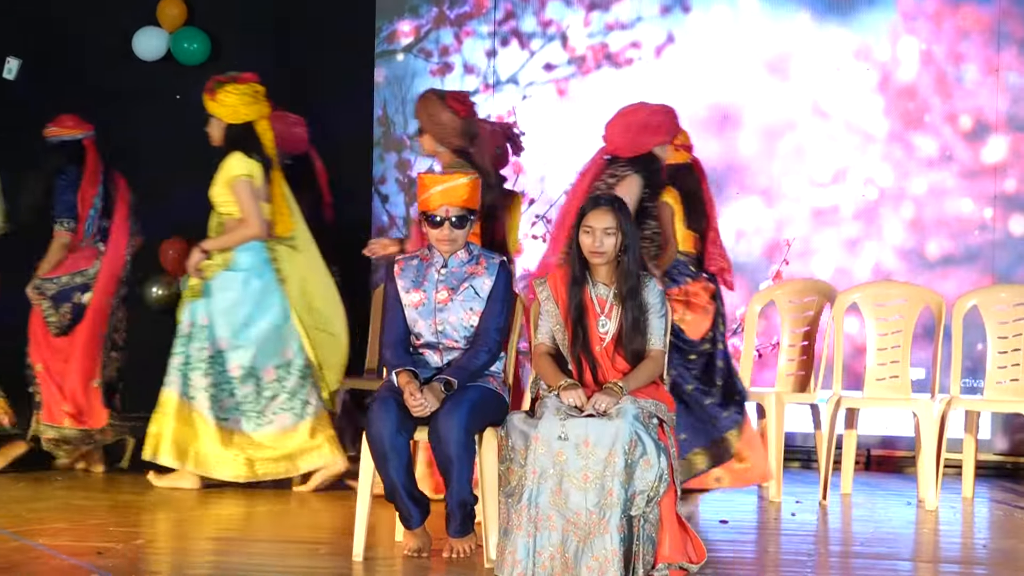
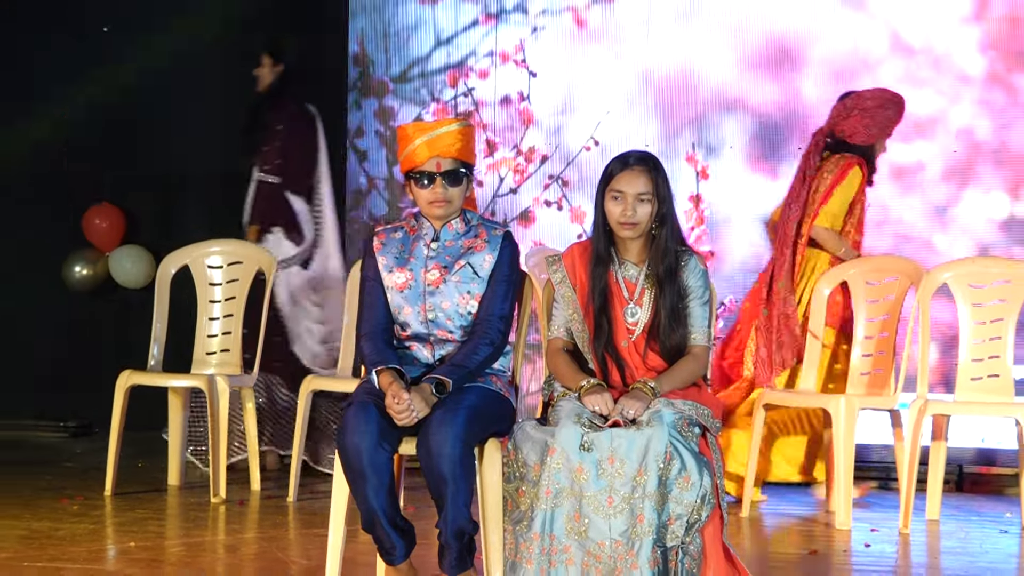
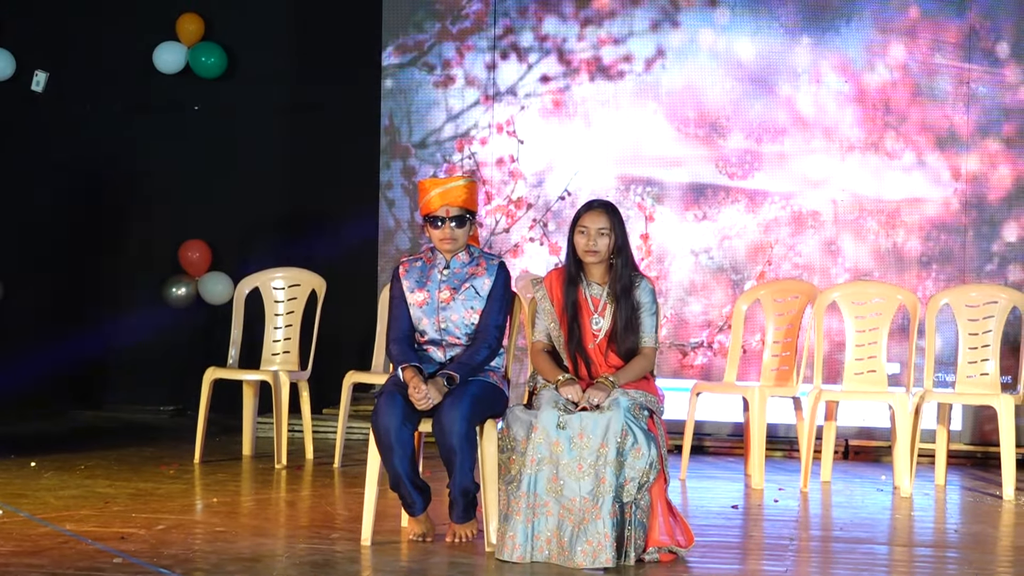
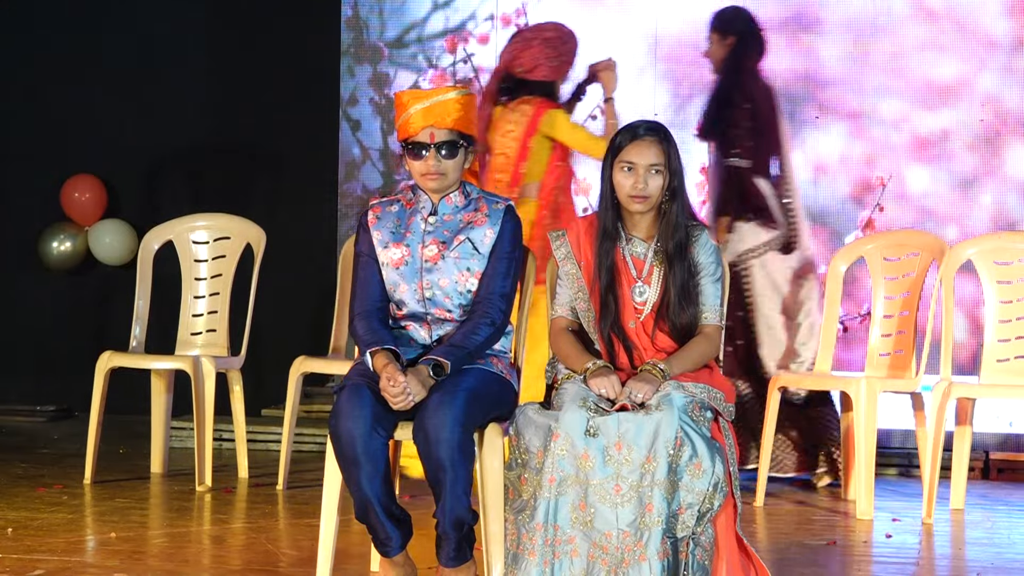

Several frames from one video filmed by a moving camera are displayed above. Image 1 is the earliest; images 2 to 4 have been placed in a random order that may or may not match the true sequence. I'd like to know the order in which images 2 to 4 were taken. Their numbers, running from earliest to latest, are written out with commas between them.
4, 2, 3
